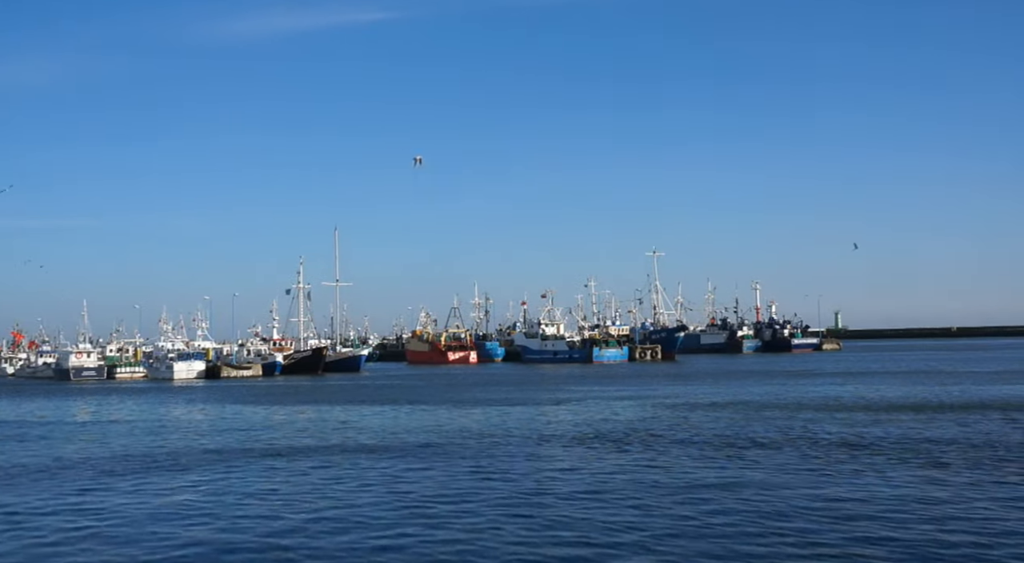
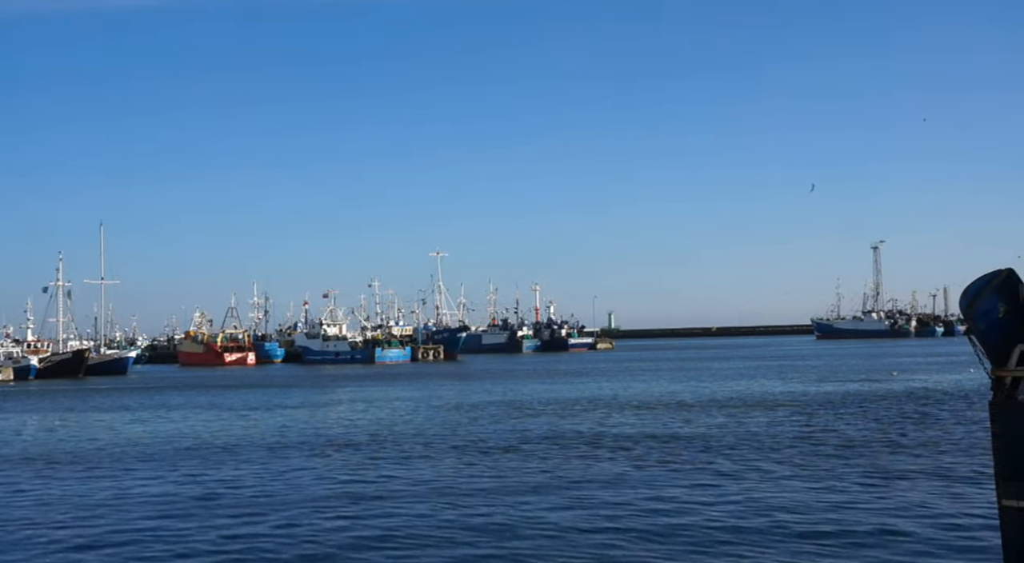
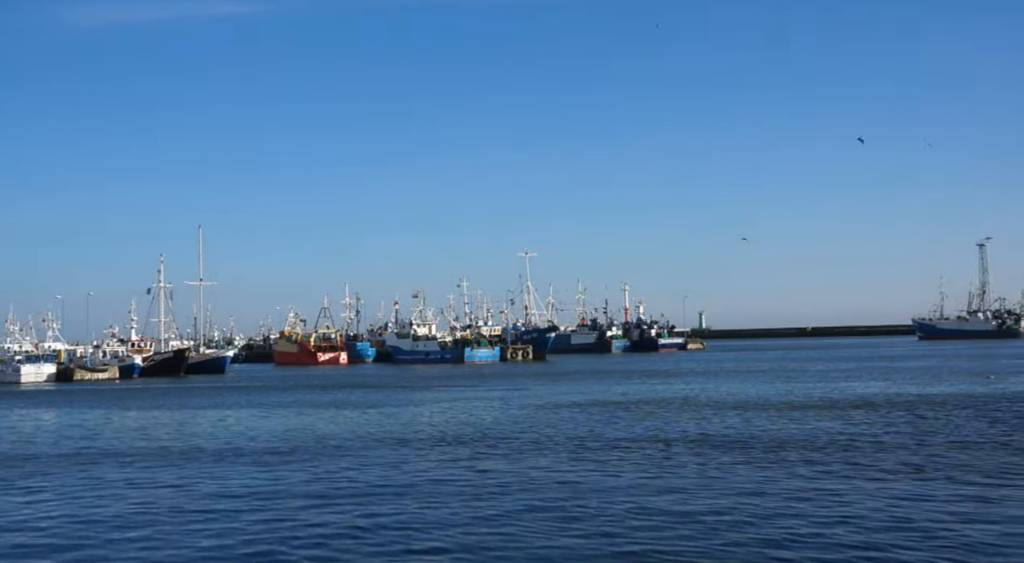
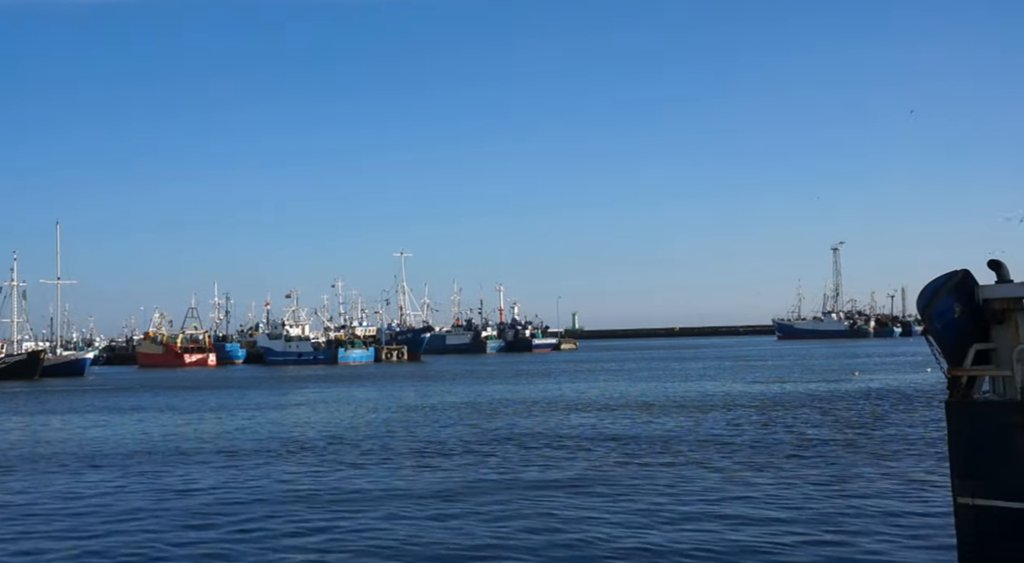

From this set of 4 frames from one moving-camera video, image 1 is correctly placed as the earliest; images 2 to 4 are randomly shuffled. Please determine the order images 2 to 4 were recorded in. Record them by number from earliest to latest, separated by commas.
3, 2, 4
